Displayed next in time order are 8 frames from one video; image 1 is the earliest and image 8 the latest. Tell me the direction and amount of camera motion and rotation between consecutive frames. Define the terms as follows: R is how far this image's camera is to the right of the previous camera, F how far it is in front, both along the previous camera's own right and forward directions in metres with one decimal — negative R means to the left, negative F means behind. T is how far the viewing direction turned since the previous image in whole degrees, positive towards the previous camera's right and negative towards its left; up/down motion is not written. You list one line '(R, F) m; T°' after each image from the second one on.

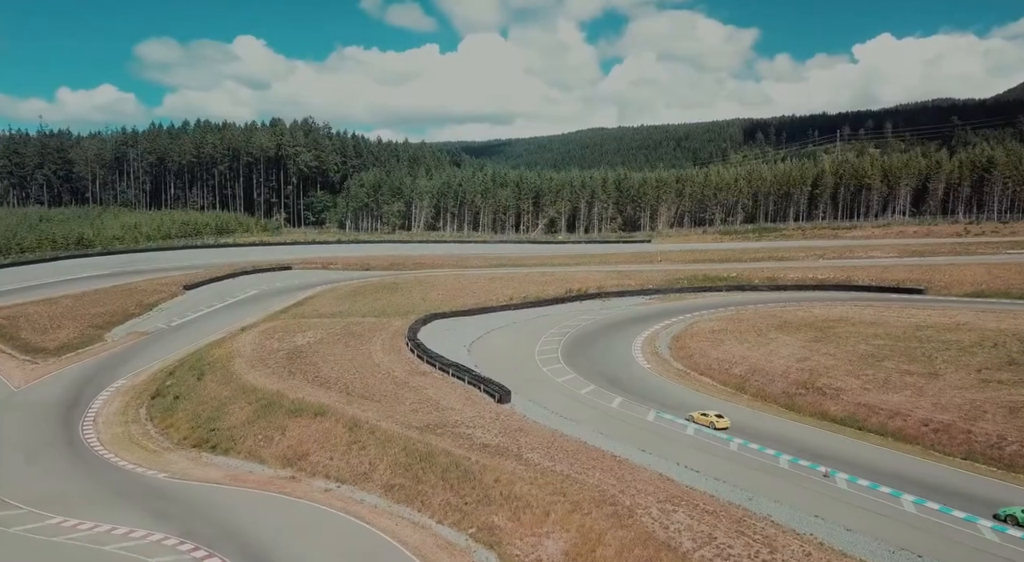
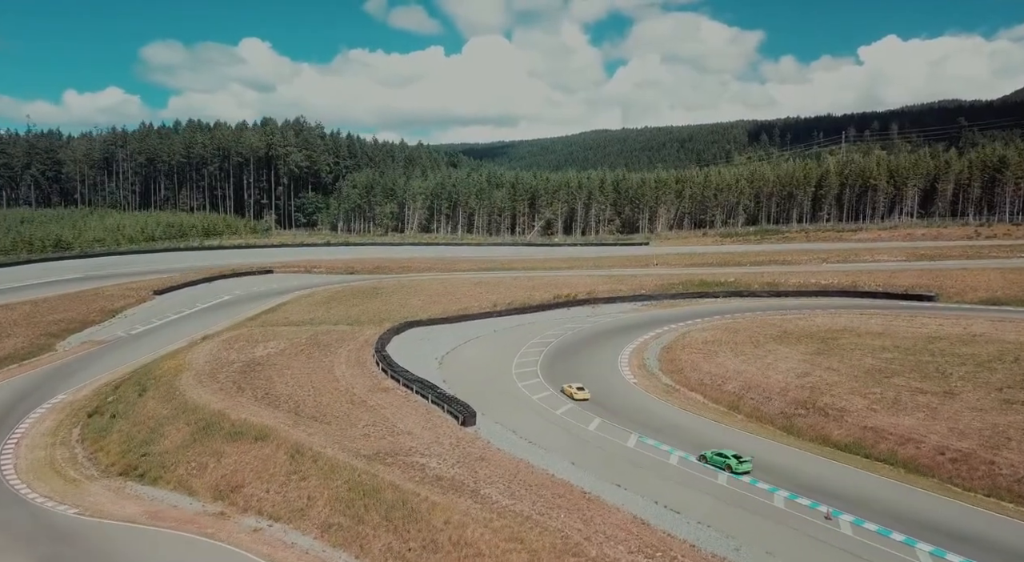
(+1.9, +4.0) m; 0°
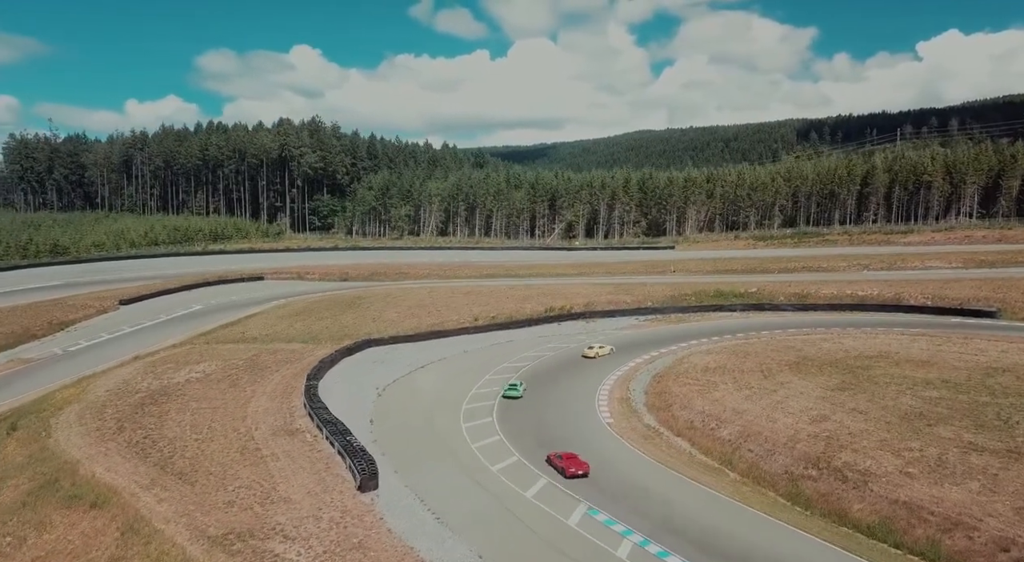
(+4.9, +8.1) m; -4°
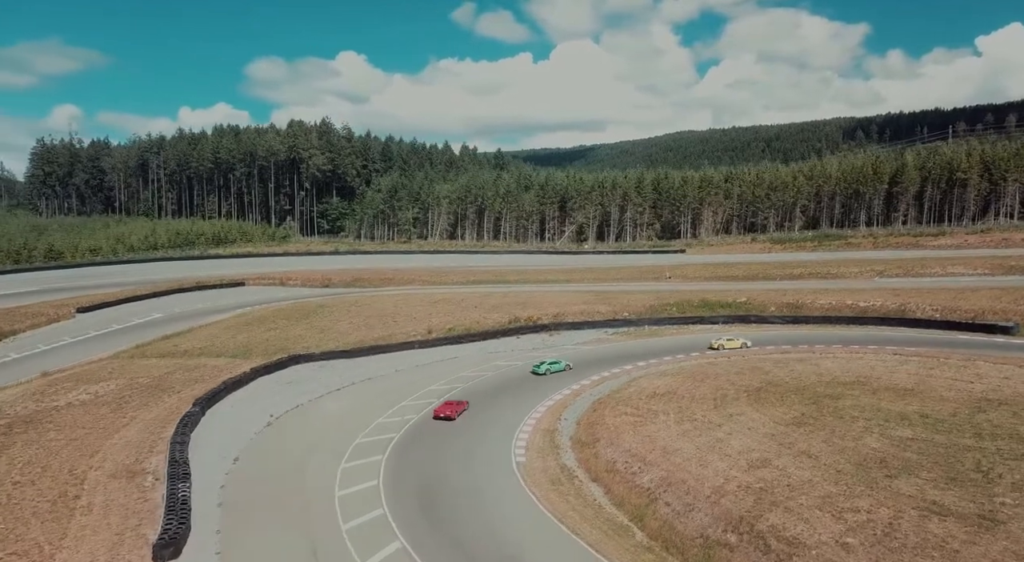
(+6.4, +5.2) m; -3°
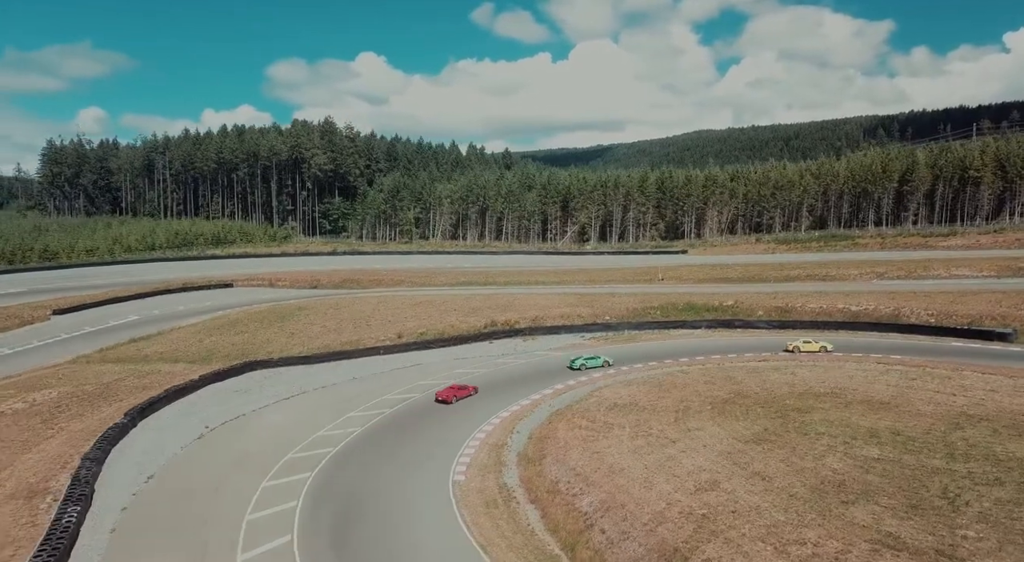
(+3.2, +2.1) m; -1°
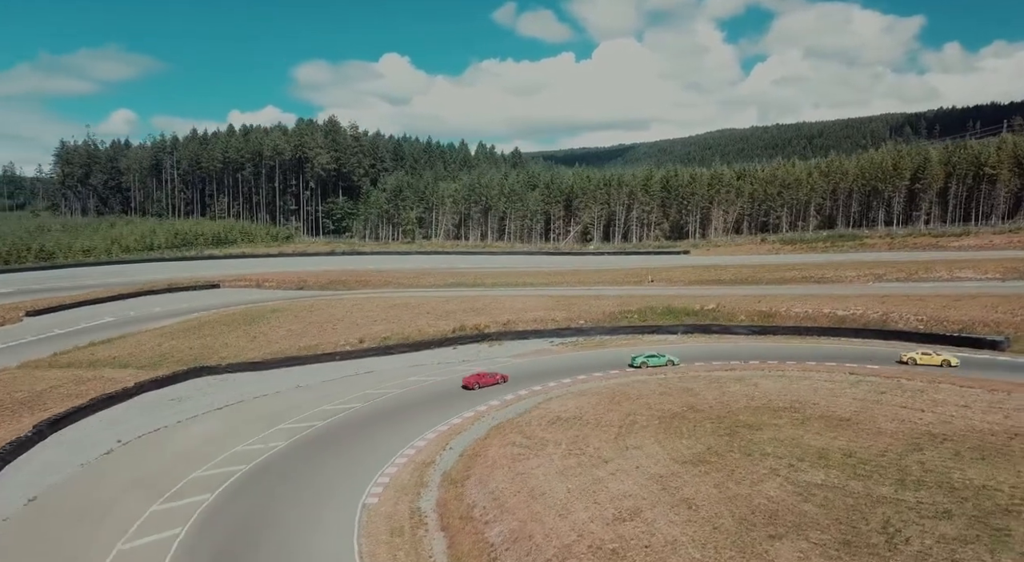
(+3.9, +2.3) m; -2°
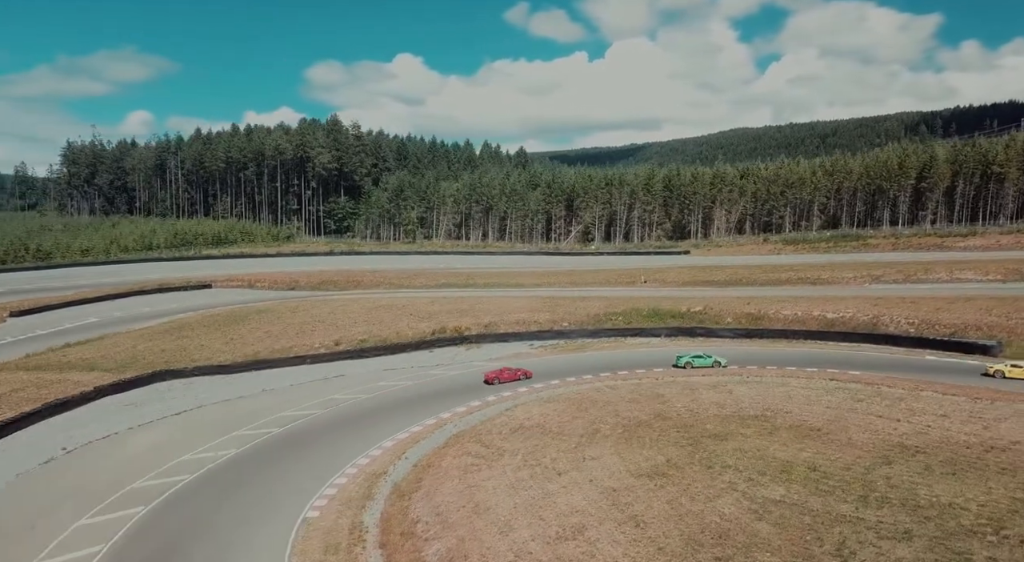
(+2.2, +1.2) m; -1°
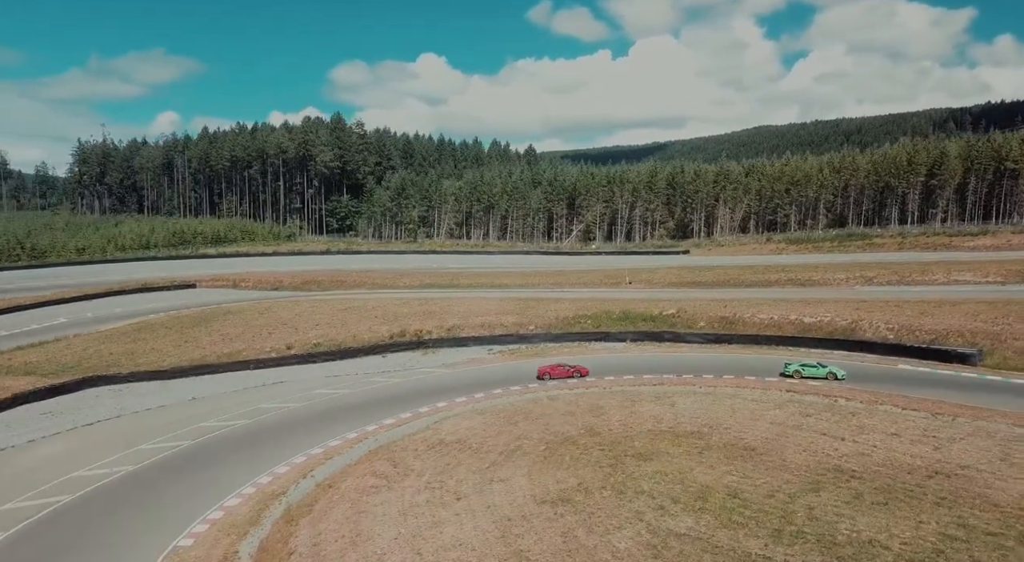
(+4.1, +2.2) m; -2°
